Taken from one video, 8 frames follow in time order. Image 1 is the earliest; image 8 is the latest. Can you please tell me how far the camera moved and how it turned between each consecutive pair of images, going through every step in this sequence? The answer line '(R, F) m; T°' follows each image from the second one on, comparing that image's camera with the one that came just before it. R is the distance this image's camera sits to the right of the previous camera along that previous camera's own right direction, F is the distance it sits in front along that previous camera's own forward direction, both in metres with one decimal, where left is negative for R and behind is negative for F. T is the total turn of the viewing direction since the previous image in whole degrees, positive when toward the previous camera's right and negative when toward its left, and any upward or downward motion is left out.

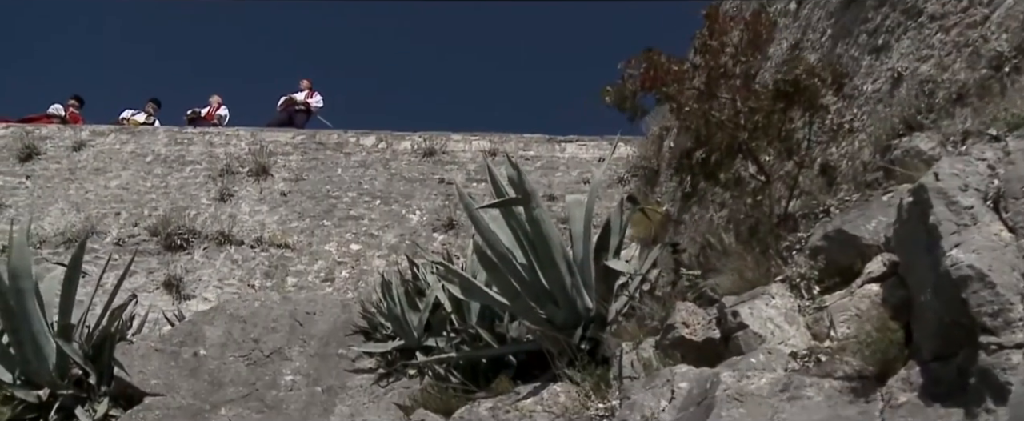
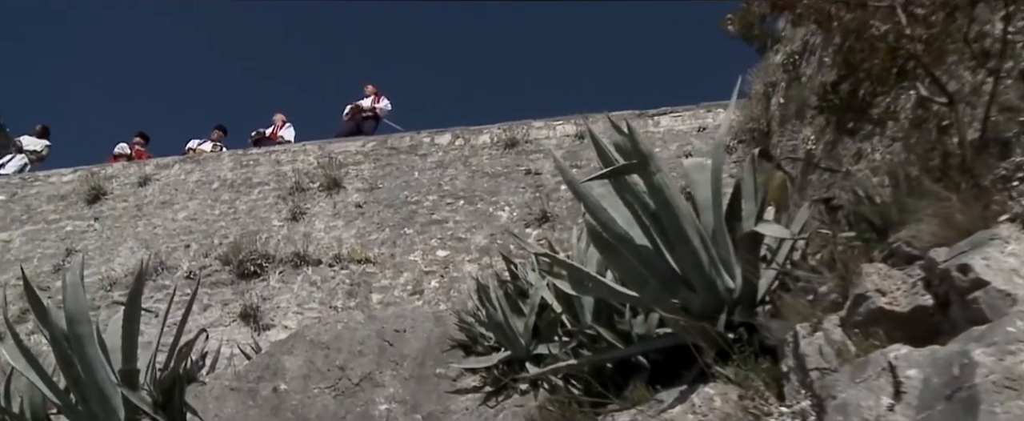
(-0.2, +0.9) m; -5°
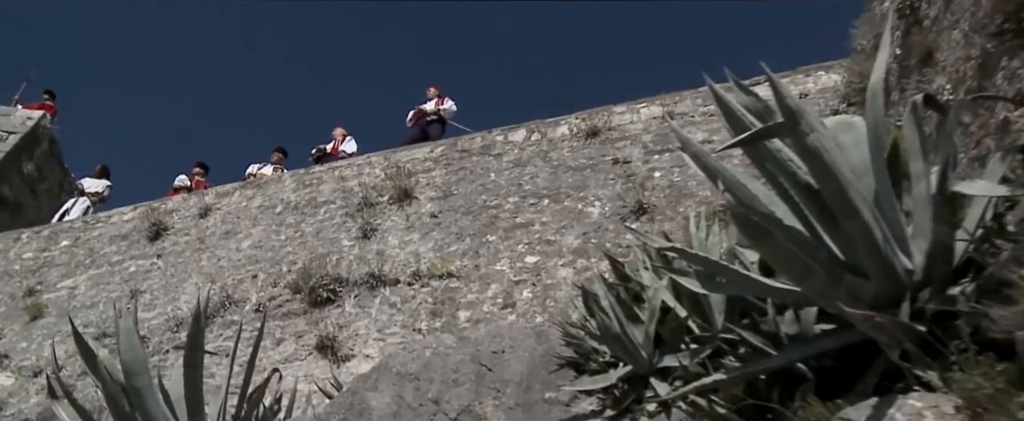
(-0.2, +0.8) m; -4°
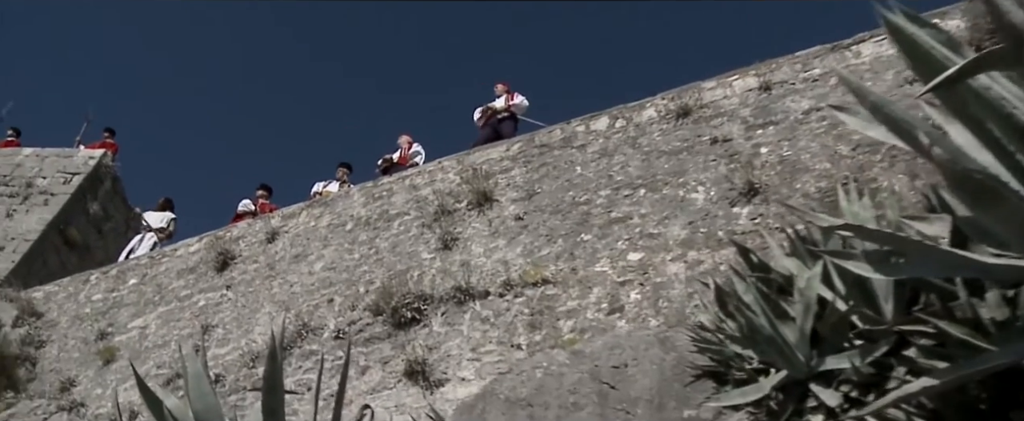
(-0.3, +0.7) m; -4°
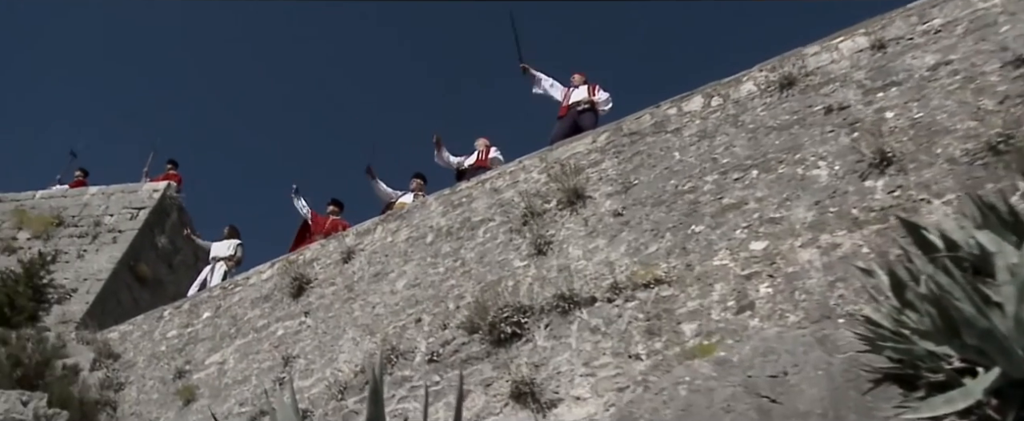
(-0.3, +0.6) m; -4°
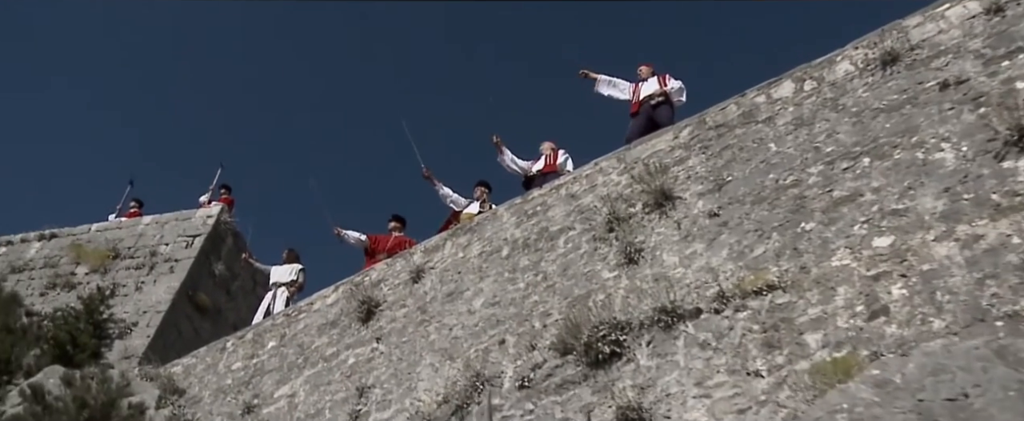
(-0.3, +0.5) m; -3°
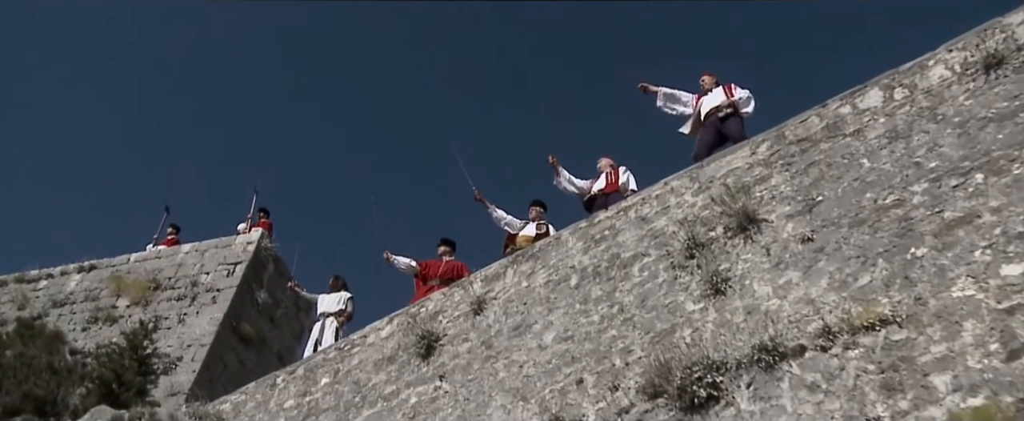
(-0.3, +0.4) m; -1°
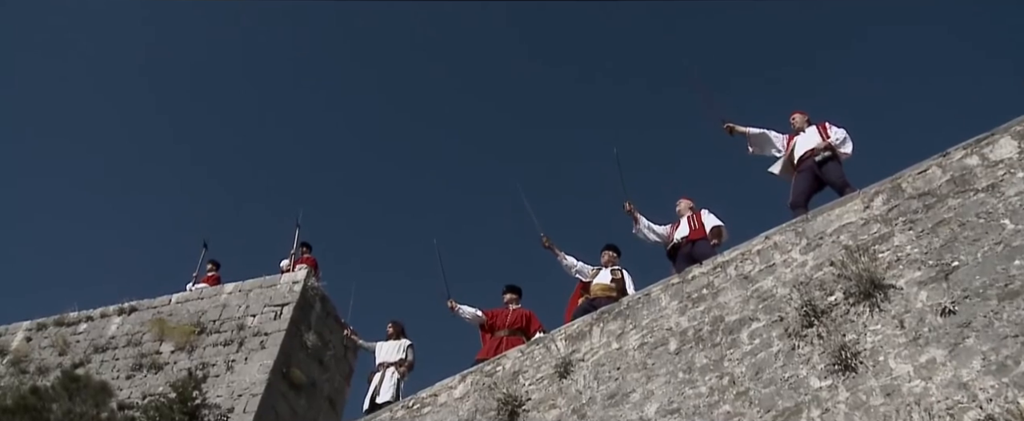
(-0.6, +0.4) m; -1°
